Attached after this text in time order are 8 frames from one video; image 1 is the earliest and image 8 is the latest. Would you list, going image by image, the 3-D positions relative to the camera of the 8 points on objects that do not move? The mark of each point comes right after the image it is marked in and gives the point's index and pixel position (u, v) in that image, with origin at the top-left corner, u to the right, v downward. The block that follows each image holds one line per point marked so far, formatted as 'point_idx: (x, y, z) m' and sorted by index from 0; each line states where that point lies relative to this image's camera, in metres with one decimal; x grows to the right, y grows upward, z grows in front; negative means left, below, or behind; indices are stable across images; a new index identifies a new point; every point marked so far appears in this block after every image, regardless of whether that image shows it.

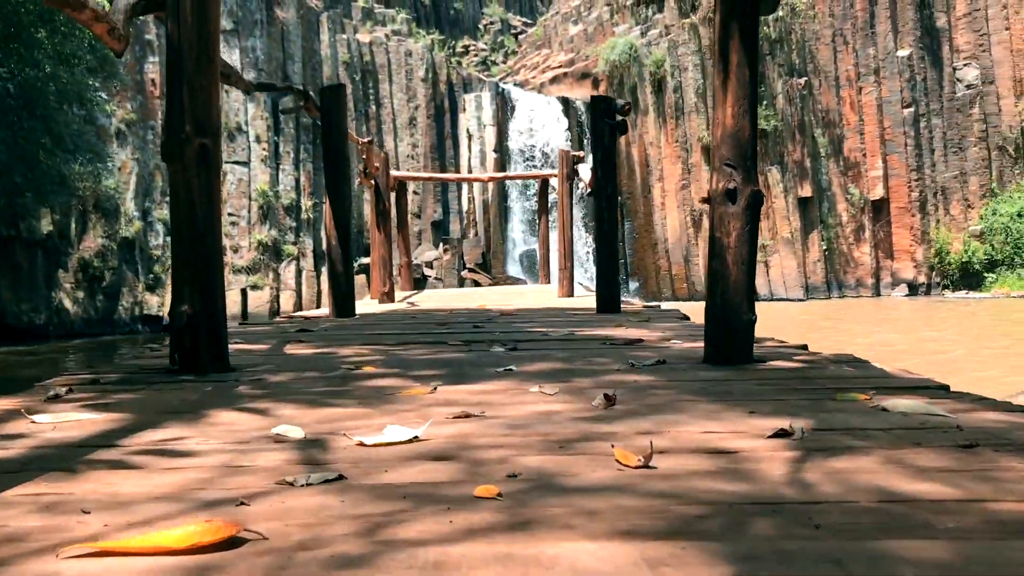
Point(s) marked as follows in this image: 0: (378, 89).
0: (-3.0, +4.4, +16.5) m
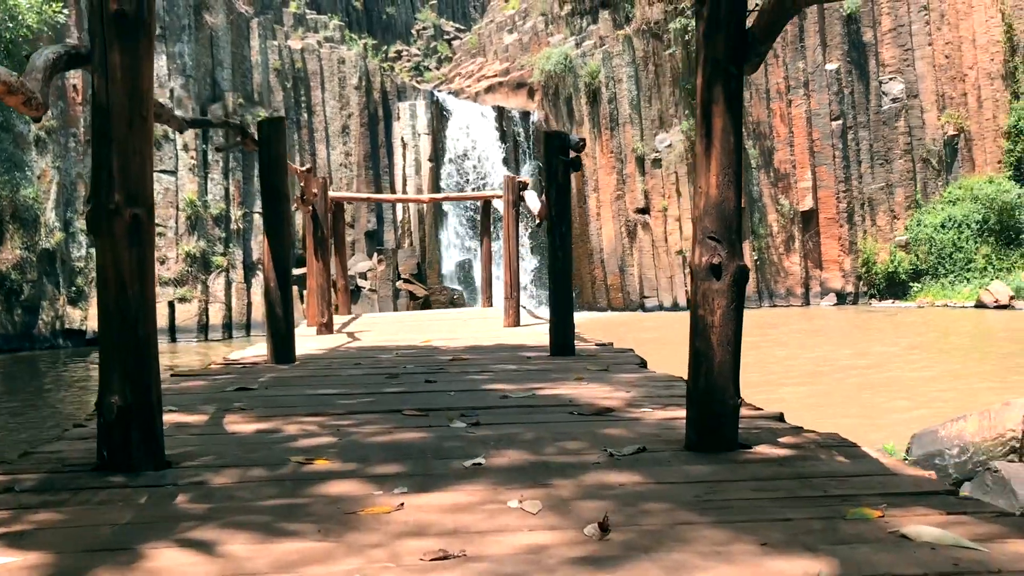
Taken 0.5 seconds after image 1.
0: (-4.4, +4.2, +16.1) m
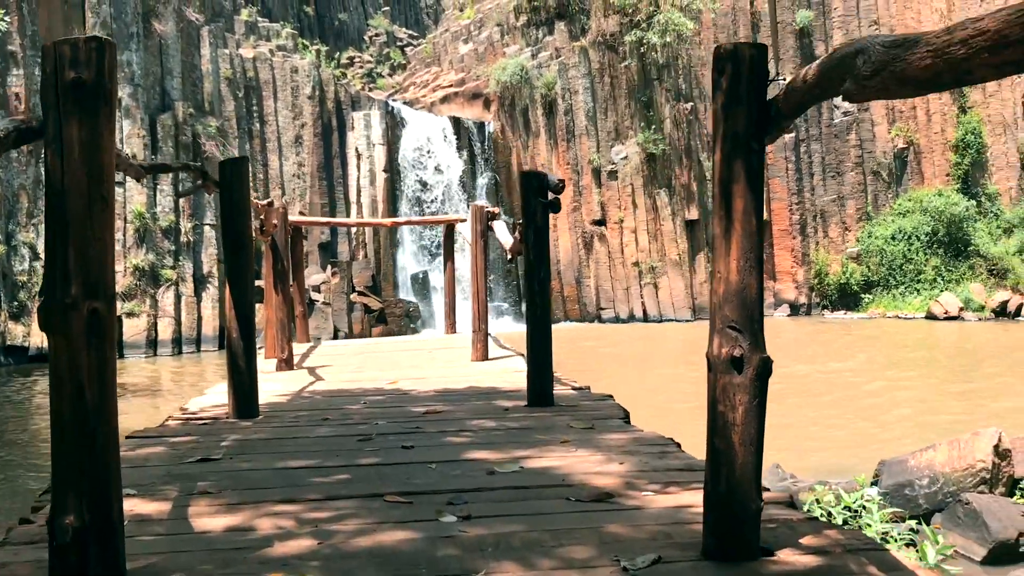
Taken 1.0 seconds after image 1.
0: (-5.3, +3.9, +15.7) m
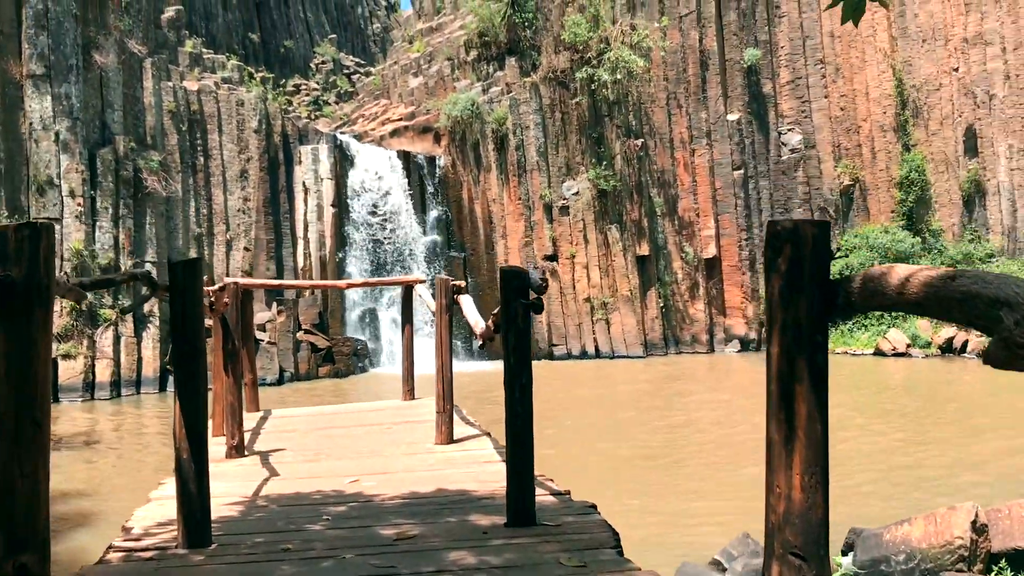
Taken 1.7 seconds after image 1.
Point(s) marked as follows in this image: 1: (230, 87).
0: (-6.3, +3.1, +15.3) m
1: (-6.1, +4.4, +16.0) m
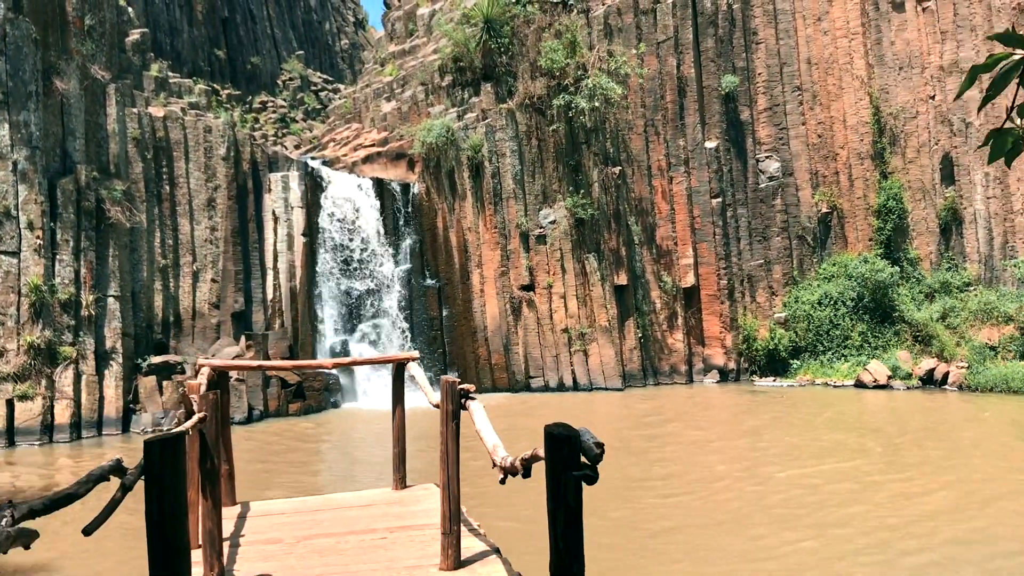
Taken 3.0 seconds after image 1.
0: (-6.8, +2.4, +14.8) m
1: (-6.6, +3.7, +15.5) m
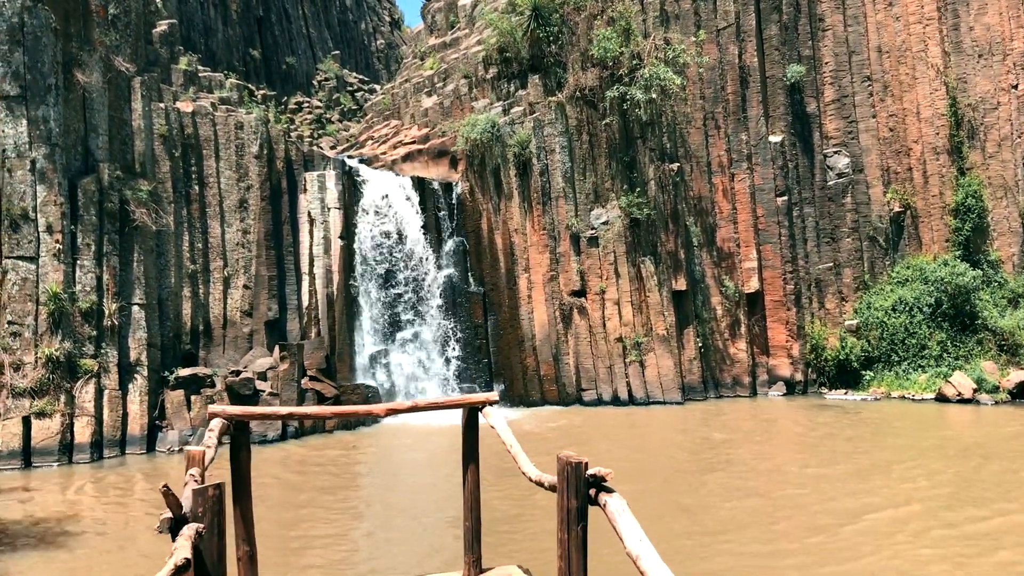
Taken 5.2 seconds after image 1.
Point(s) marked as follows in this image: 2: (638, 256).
0: (-5.8, +2.3, +13.8) m
1: (-5.6, +3.5, +14.5) m
2: (+2.5, +0.6, +14.9) m
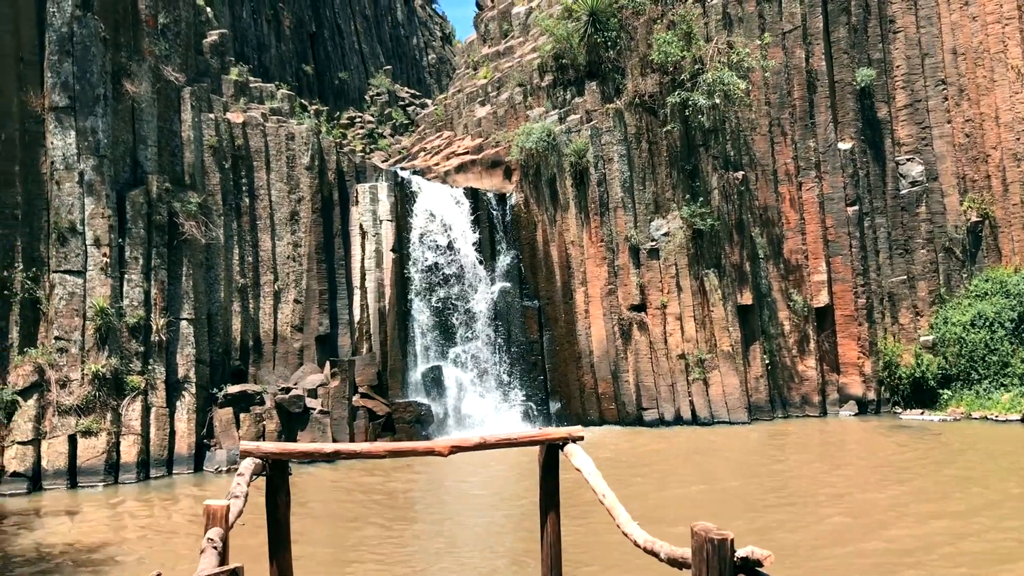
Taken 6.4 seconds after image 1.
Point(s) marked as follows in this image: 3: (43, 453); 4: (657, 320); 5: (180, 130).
0: (-4.7, +2.0, +13.4) m
1: (-4.5, +3.3, +14.1) m
2: (+3.7, +0.4, +14.2) m
3: (-6.6, -2.3, +10.3) m
4: (+2.8, -0.6, +14.1) m
5: (-5.5, +2.7, +12.3) m
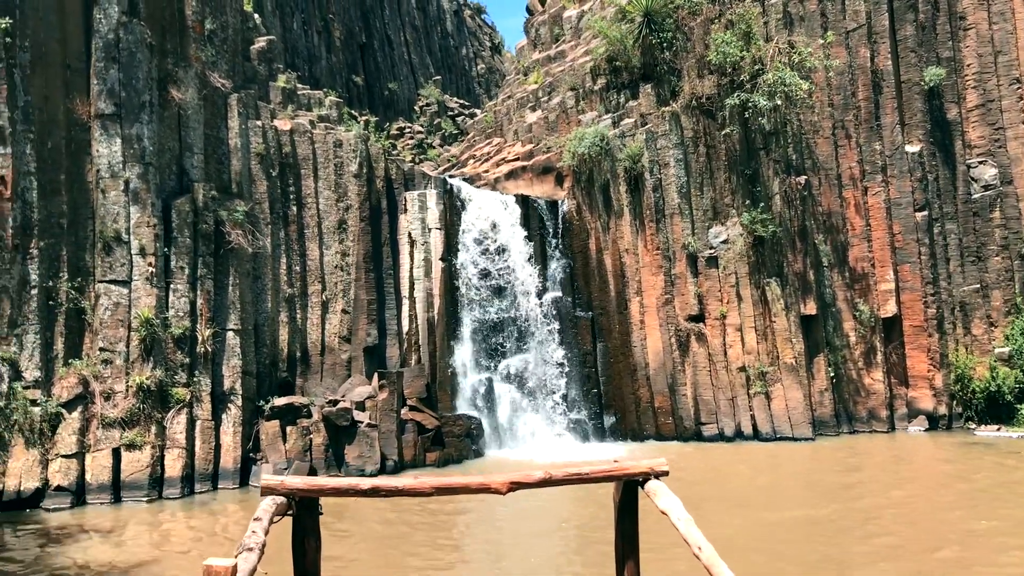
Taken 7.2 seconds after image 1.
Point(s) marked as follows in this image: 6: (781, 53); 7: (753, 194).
0: (-3.7, +1.8, +13.0) m
1: (-3.5, +3.1, +13.8) m
2: (+4.6, +0.2, +13.7) m
3: (-5.7, -2.4, +10.0) m
4: (+3.8, -0.8, +13.6) m
5: (-4.6, +2.5, +12.0) m
6: (+5.1, +4.4, +14.0) m
7: (+4.6, +1.8, +14.0) m
